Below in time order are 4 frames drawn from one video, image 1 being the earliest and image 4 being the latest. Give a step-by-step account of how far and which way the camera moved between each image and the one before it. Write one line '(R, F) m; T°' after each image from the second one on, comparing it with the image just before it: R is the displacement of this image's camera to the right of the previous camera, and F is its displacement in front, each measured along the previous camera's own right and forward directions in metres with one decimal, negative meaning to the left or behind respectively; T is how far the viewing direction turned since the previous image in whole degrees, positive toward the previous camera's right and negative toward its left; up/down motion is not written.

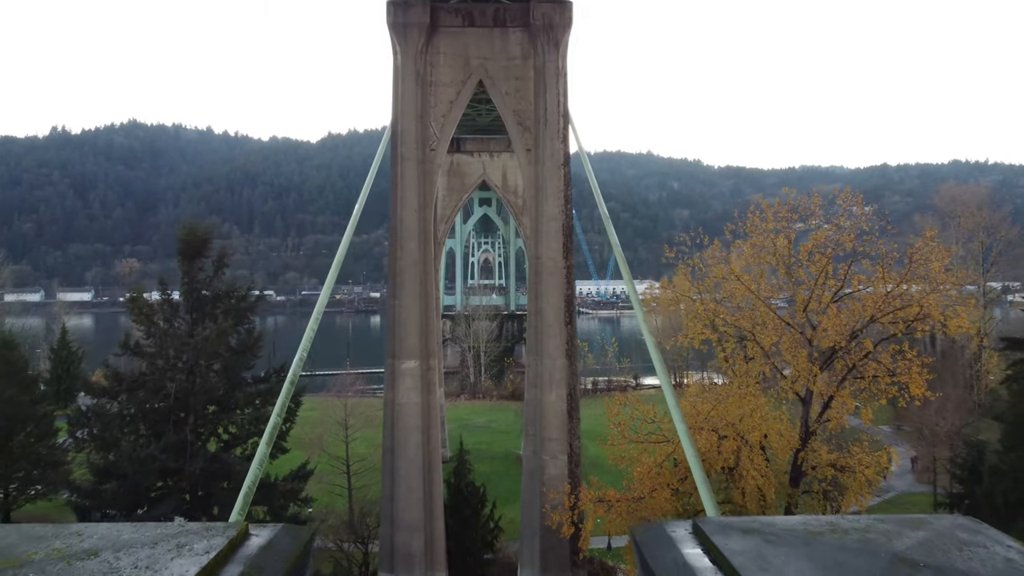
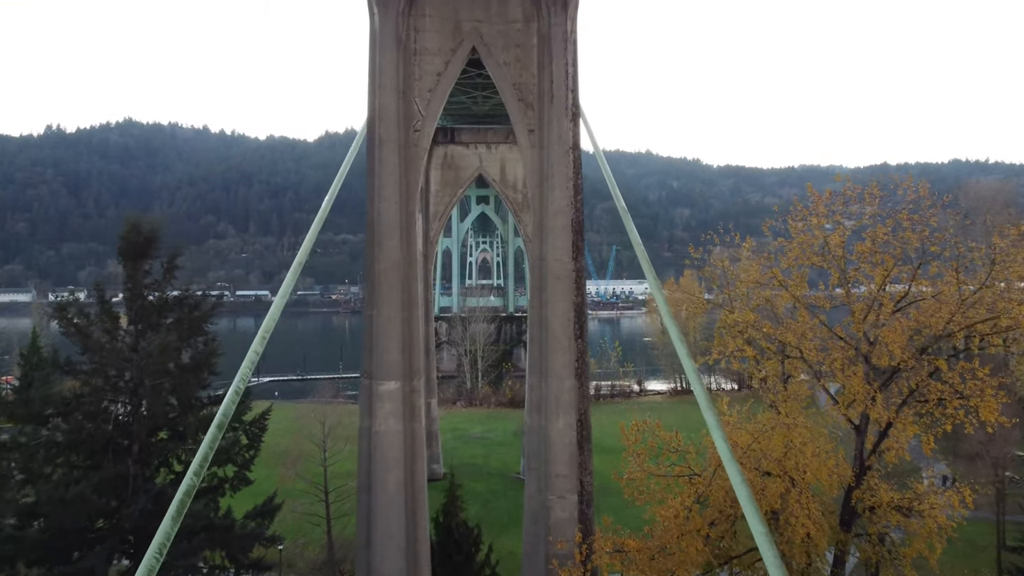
(0.0, +1.7) m; 0°
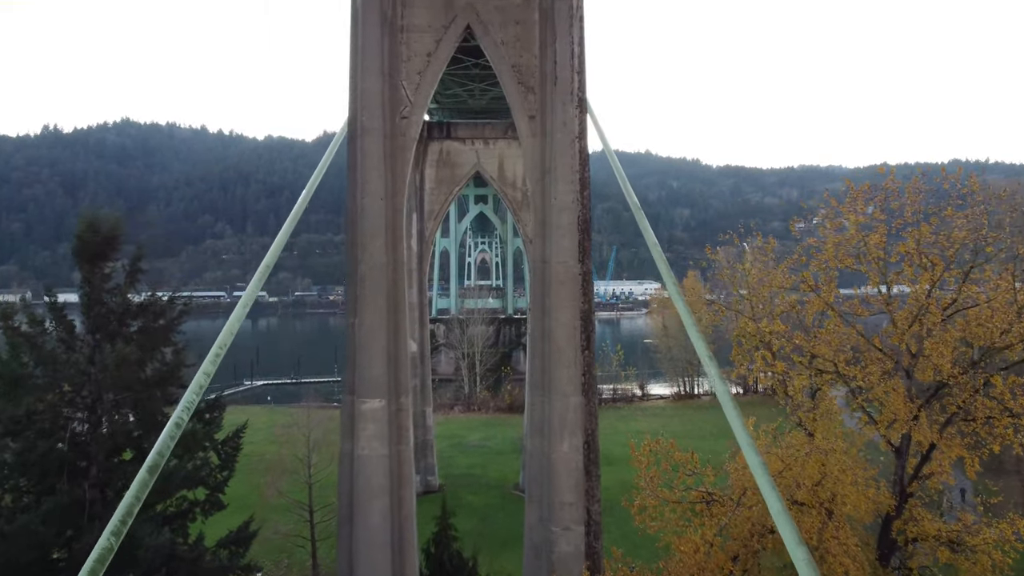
(0.0, +1.0) m; 0°
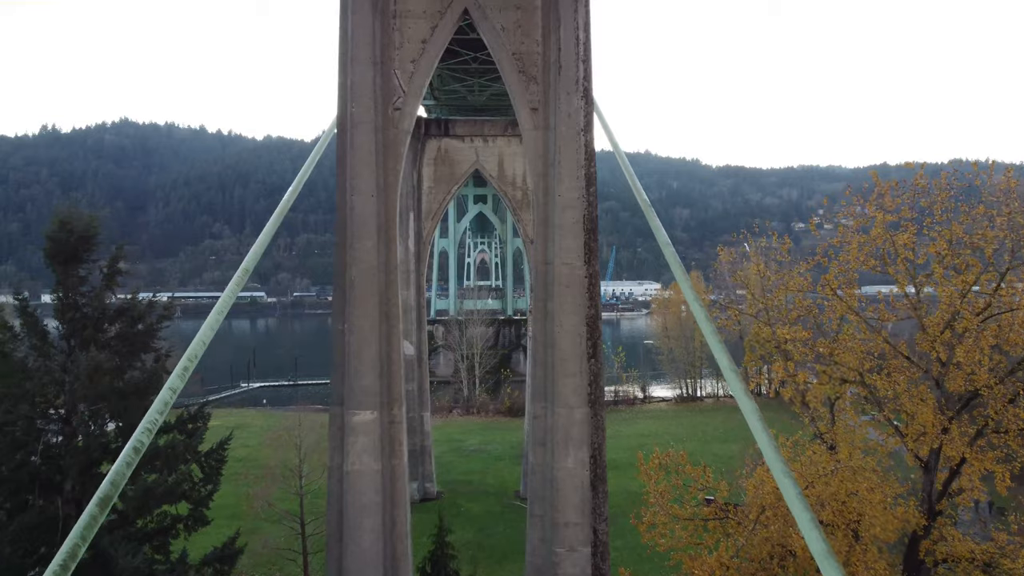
(0.0, +0.5) m; 0°
